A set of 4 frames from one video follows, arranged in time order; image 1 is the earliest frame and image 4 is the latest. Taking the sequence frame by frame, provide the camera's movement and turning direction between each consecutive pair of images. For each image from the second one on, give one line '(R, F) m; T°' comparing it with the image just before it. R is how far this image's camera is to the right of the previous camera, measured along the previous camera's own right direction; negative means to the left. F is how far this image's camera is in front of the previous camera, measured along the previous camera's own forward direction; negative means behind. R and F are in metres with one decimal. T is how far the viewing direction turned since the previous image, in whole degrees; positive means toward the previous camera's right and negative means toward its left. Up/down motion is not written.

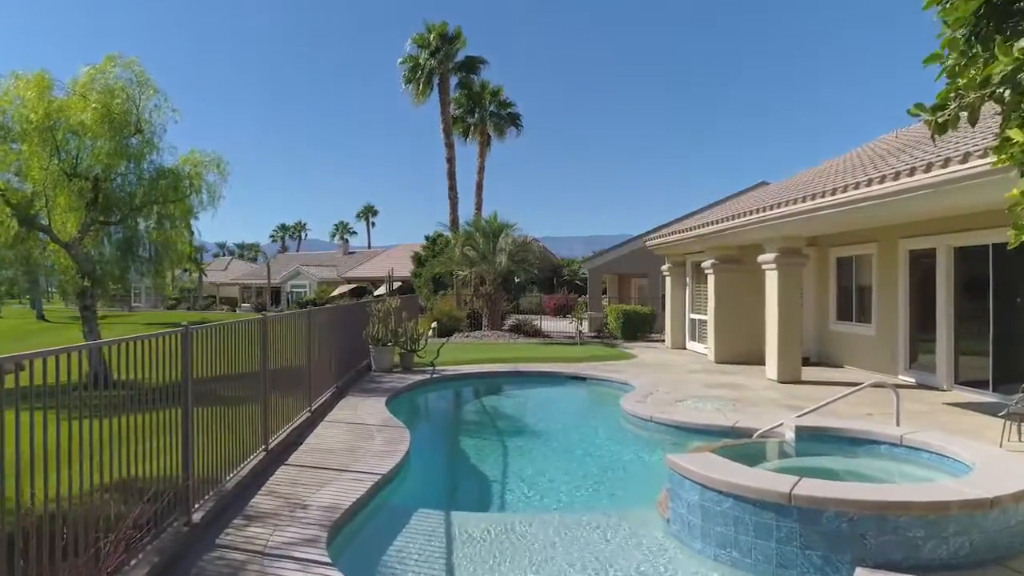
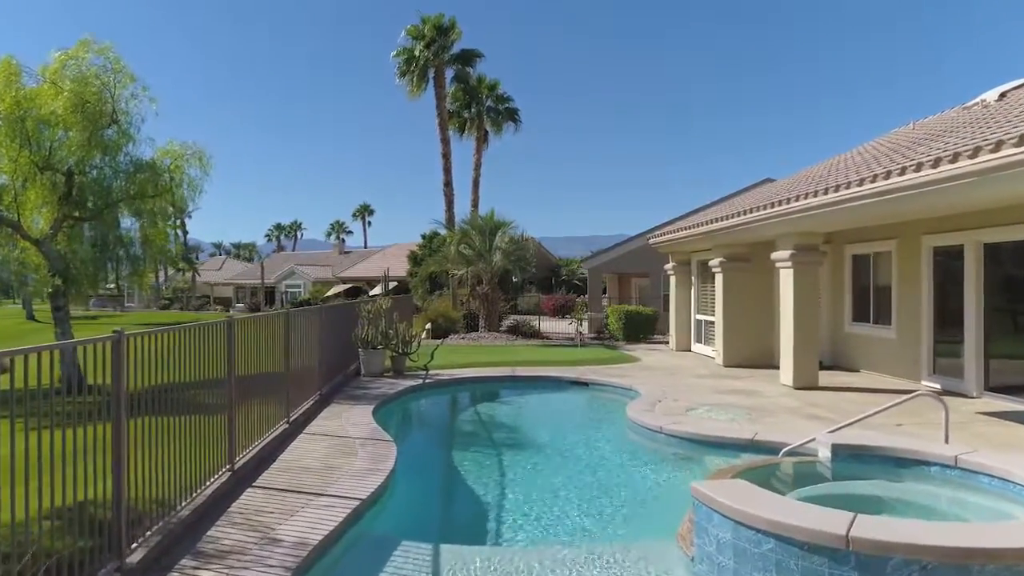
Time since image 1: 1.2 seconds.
(0.0, +0.8) m; 0°
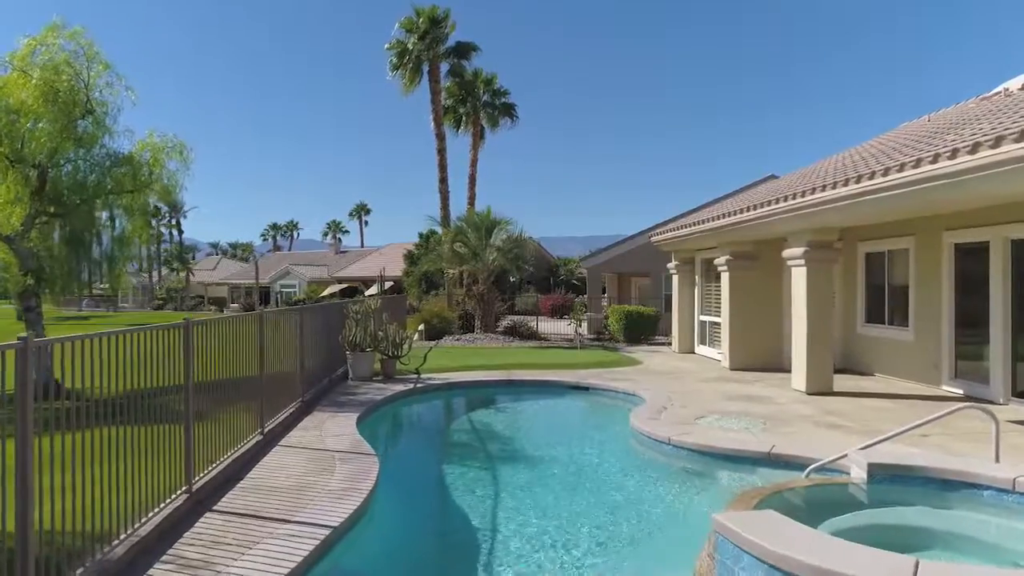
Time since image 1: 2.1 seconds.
(0.0, +0.7) m; 0°
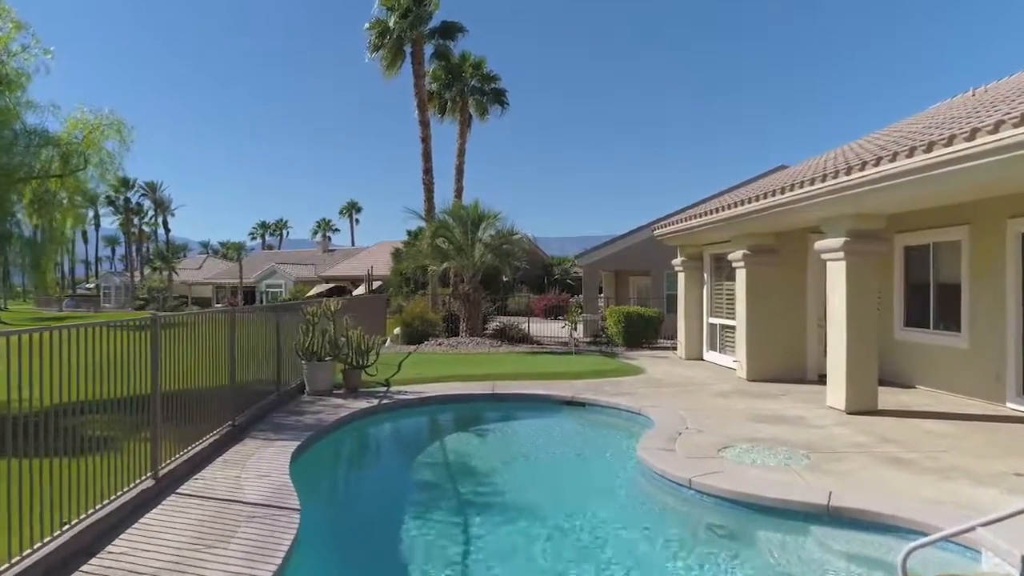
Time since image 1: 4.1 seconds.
(+0.2, +1.8) m; 0°
